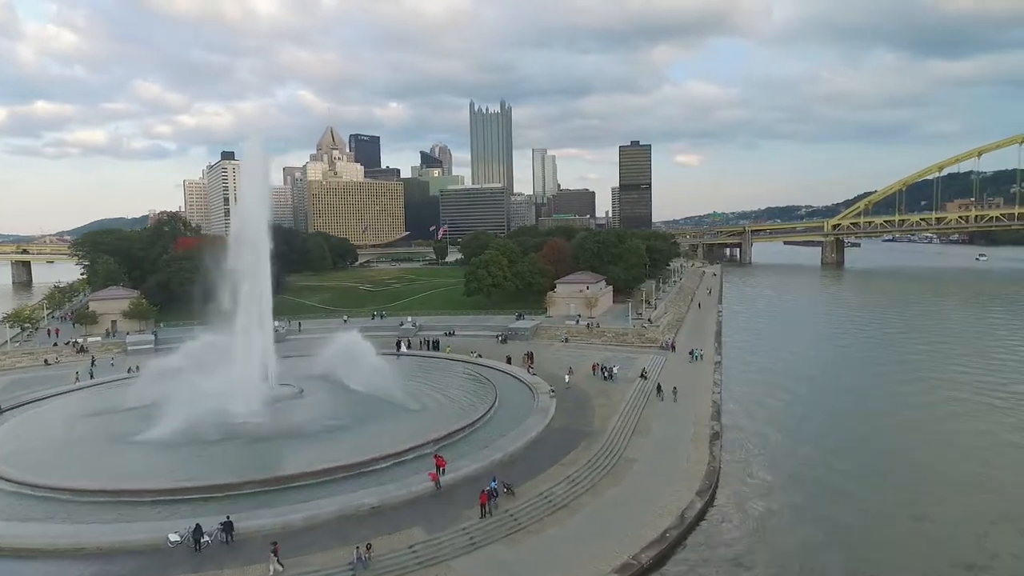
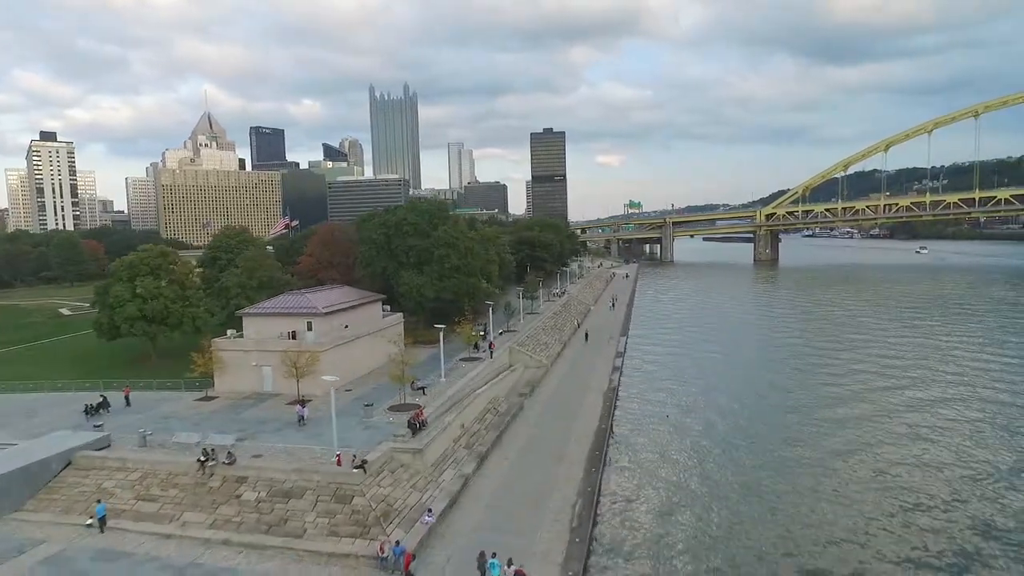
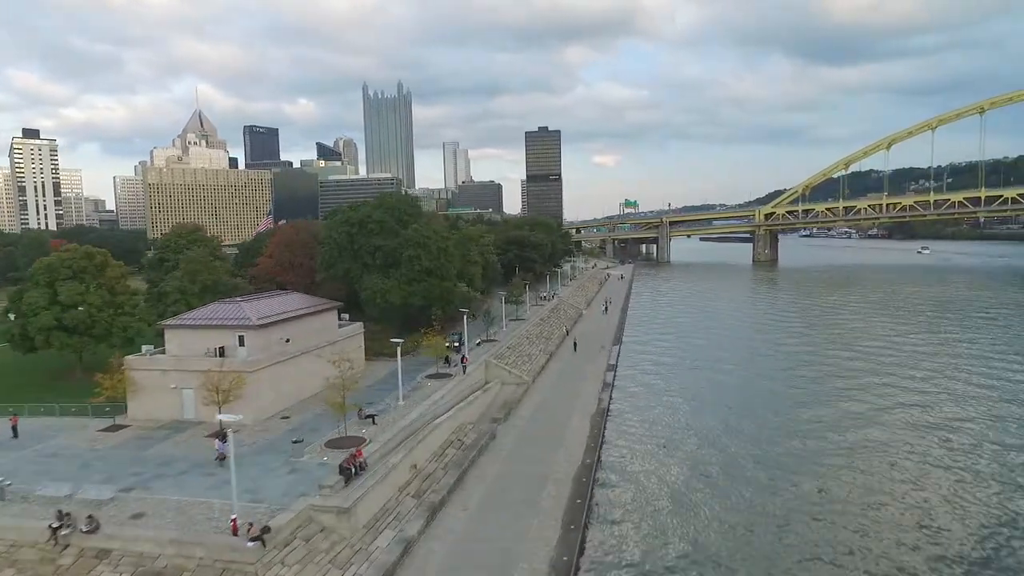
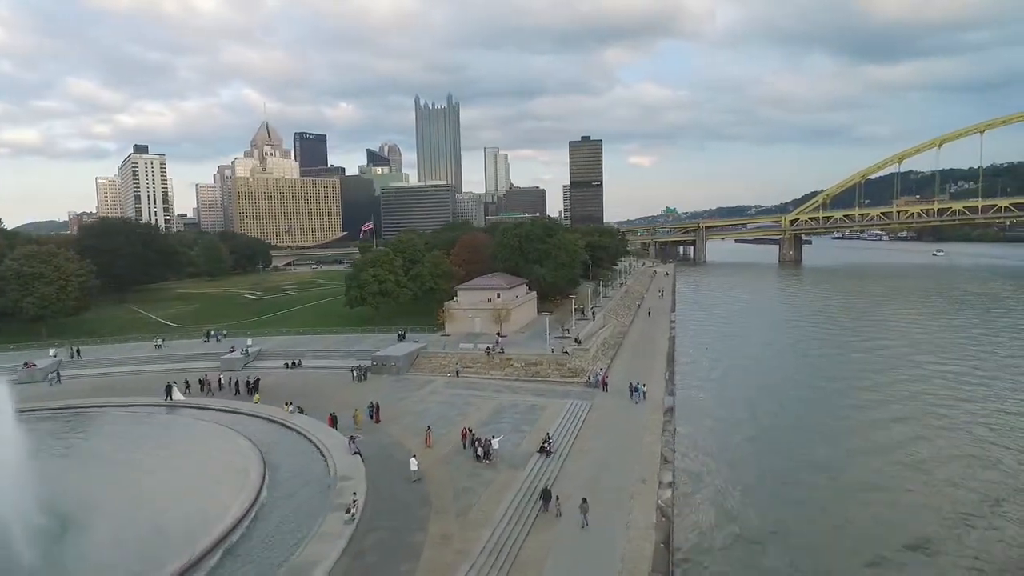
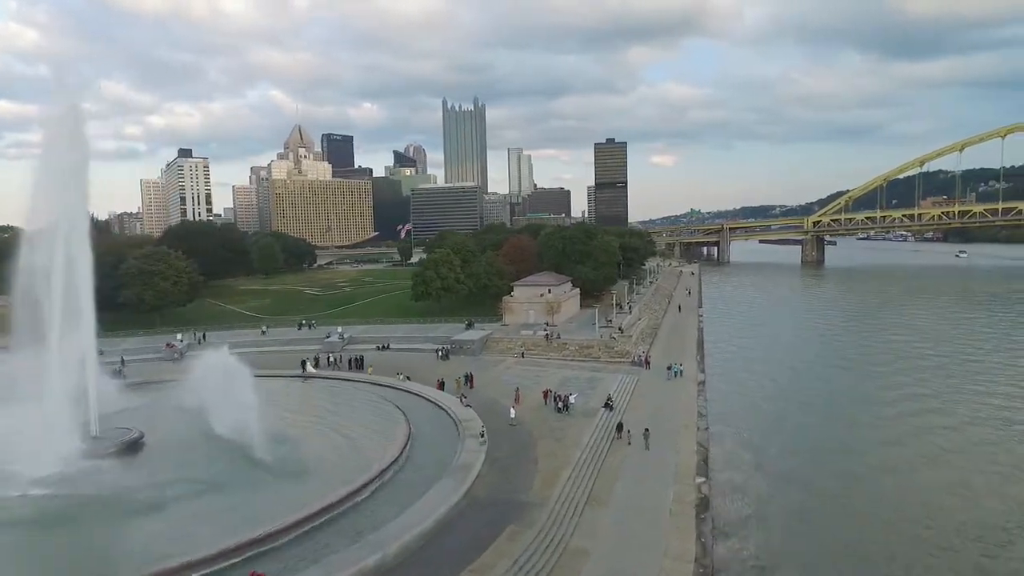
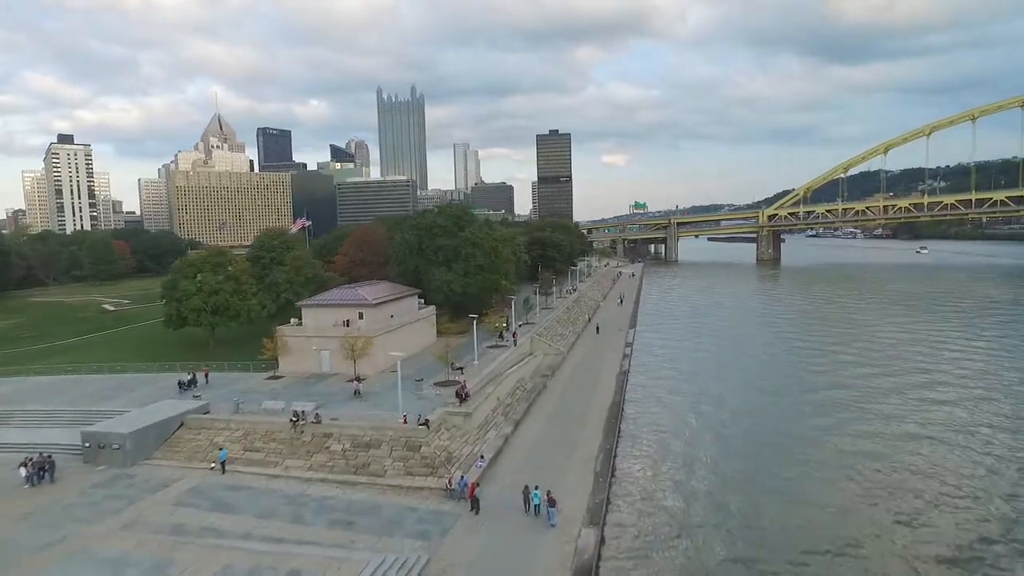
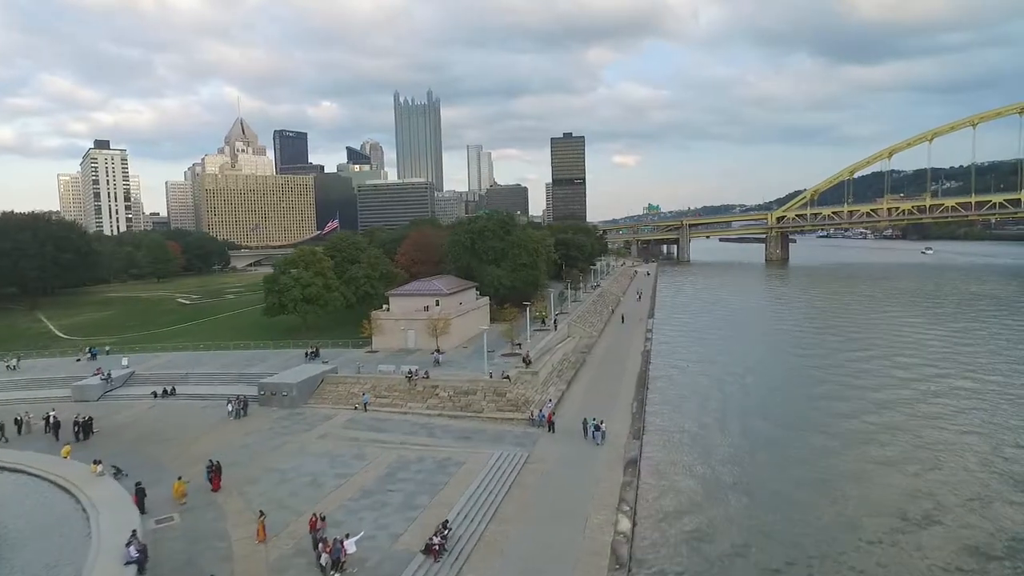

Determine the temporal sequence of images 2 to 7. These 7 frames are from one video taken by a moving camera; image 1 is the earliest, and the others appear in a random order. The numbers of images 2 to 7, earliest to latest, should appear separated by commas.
5, 4, 7, 6, 2, 3
